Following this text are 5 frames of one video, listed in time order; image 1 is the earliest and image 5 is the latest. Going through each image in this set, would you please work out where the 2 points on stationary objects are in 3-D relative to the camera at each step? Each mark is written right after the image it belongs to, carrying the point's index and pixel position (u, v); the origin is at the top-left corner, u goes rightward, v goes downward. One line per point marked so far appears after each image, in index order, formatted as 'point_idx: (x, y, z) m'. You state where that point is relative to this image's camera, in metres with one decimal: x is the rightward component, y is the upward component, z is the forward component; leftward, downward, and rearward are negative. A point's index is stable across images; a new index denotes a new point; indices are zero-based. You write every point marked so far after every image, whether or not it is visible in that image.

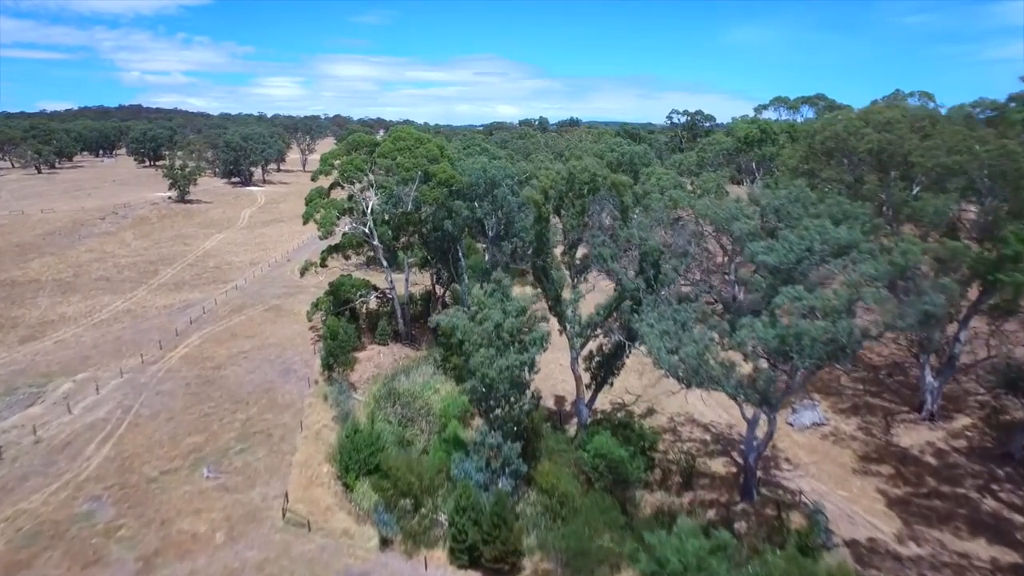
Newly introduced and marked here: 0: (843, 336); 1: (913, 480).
0: (+8.1, -1.2, +11.3) m
1: (+13.9, -6.6, +16.0) m
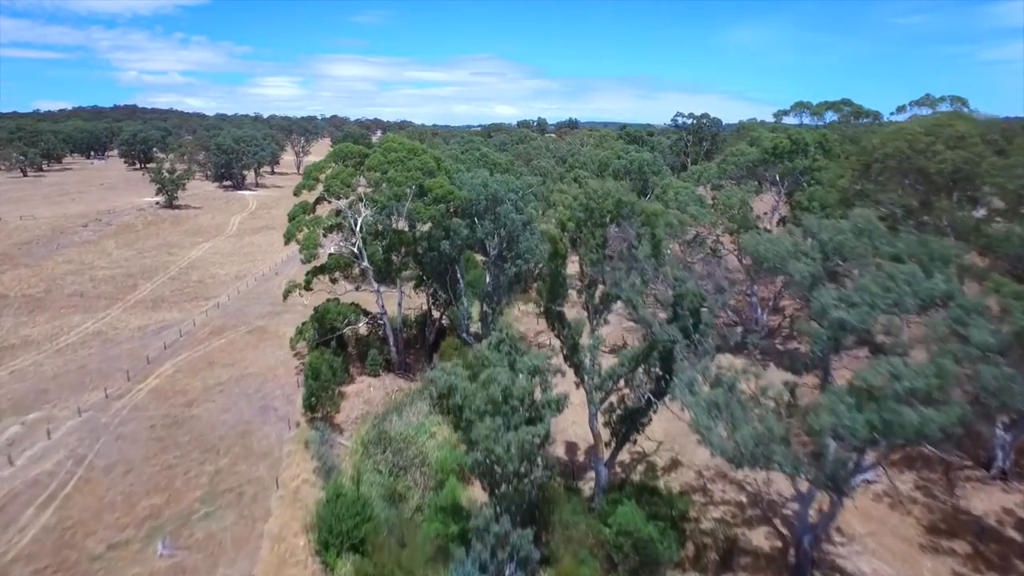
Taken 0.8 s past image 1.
0: (+8.4, -2.5, +8.8) m
1: (+14.1, -8.0, +13.5) m
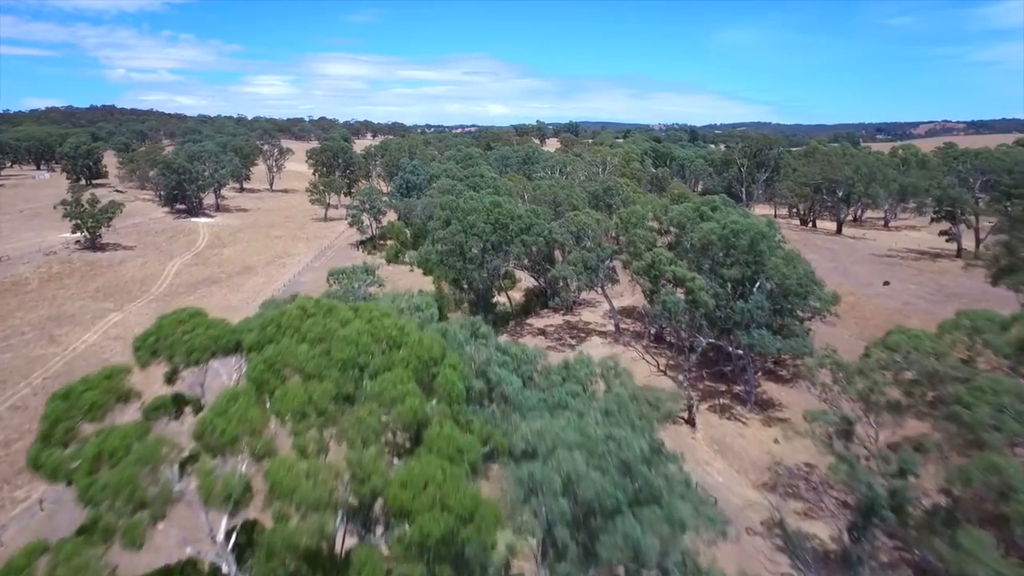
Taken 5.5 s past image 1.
0: (+10.8, -10.6, -6.1) m
1: (+16.6, -16.0, -1.3) m
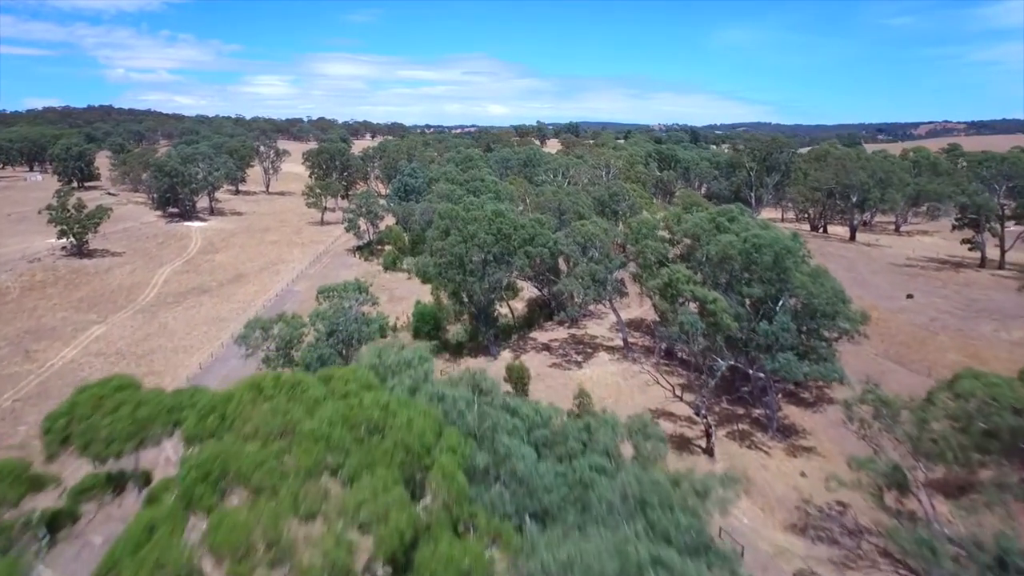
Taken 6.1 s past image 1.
0: (+11.1, -11.6, -8.1) m
1: (+16.8, -17.0, -3.3) m
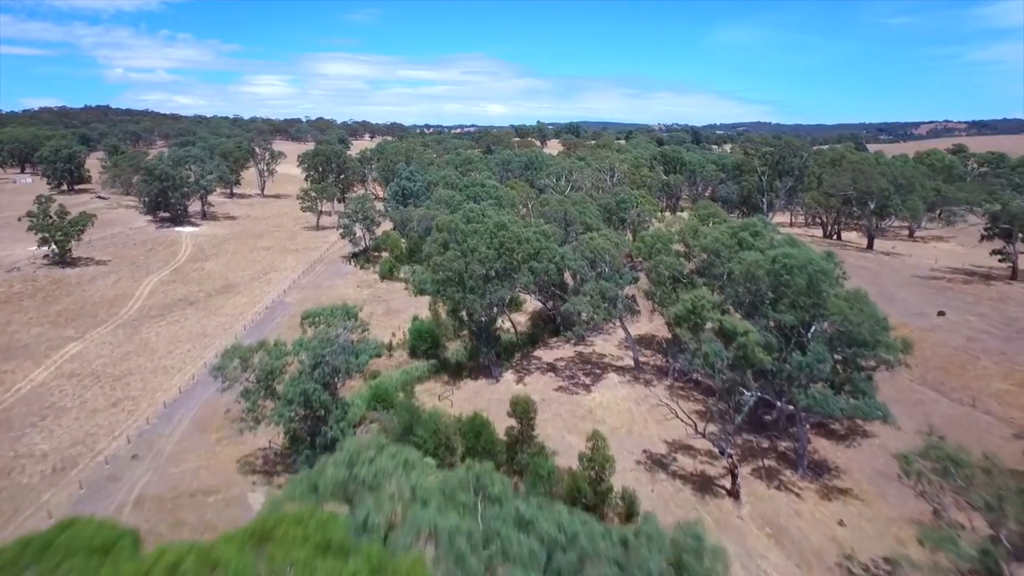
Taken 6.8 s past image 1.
0: (+11.4, -12.8, -10.5) m
1: (+17.1, -18.2, -5.7) m
